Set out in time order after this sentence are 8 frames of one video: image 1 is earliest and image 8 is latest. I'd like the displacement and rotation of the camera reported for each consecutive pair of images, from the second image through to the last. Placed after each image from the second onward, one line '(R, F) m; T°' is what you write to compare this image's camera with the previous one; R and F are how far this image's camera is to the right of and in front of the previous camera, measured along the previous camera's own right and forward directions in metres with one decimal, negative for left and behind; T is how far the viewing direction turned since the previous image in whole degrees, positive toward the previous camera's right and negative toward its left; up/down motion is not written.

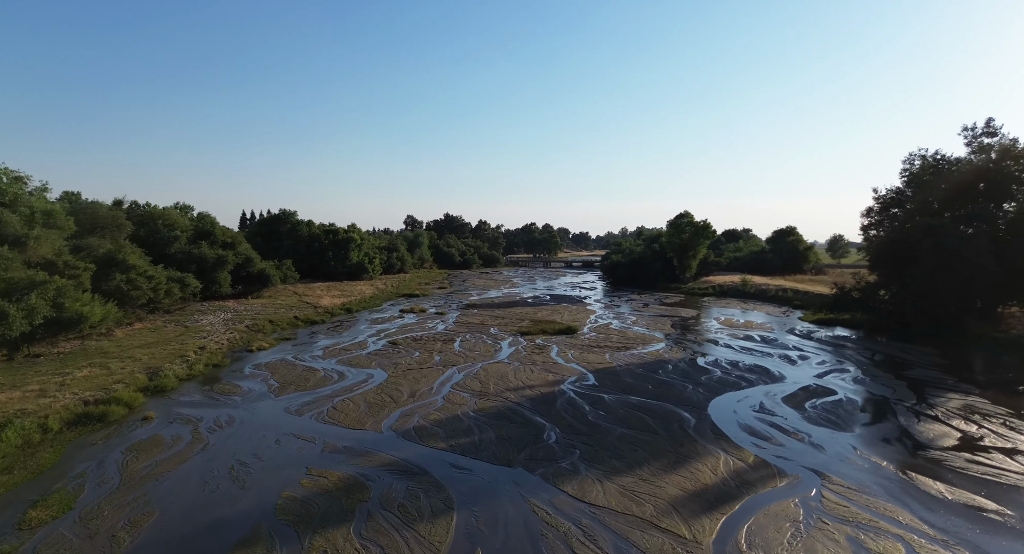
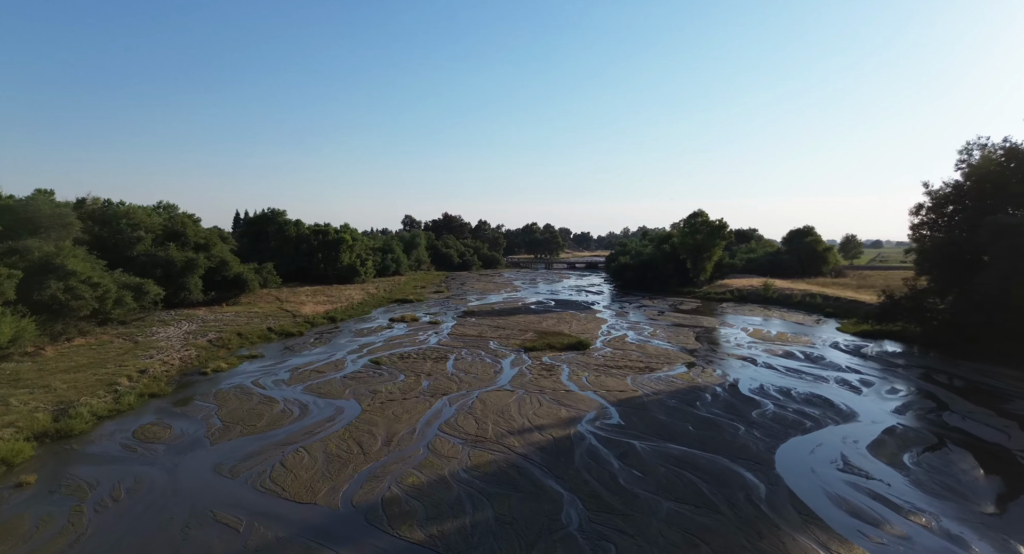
(-0.1, +4.0) m; 0°
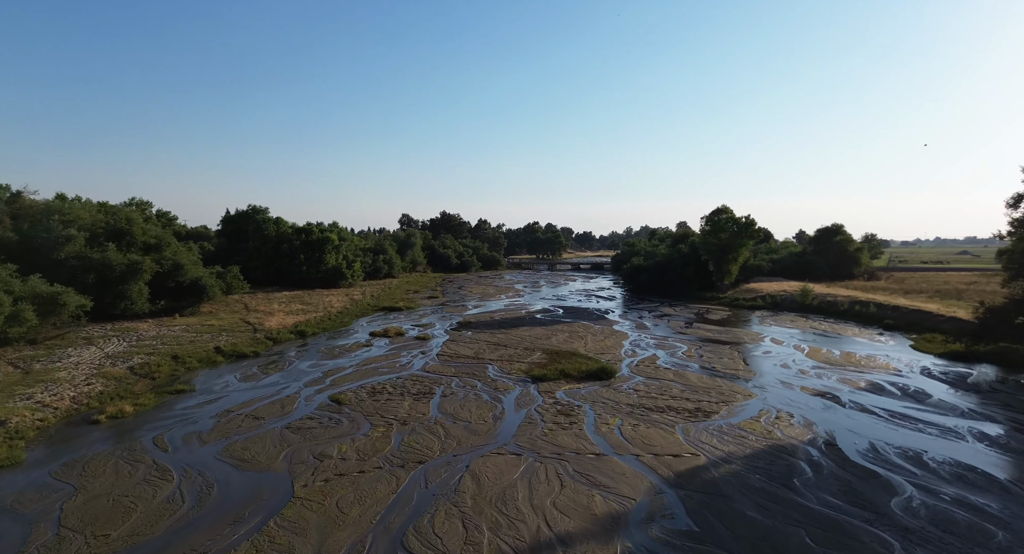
(-0.1, +5.8) m; 0°
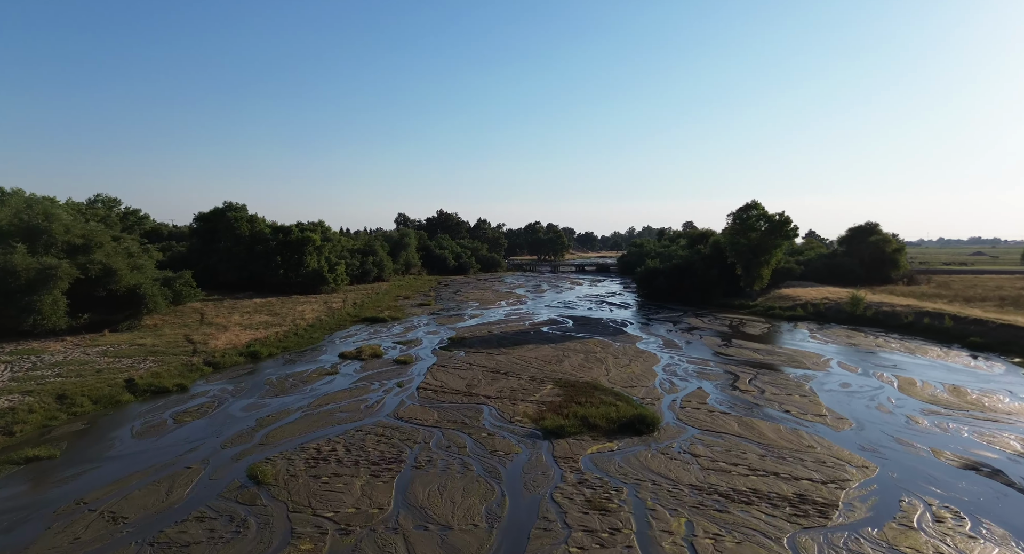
(-0.1, +5.9) m; 0°
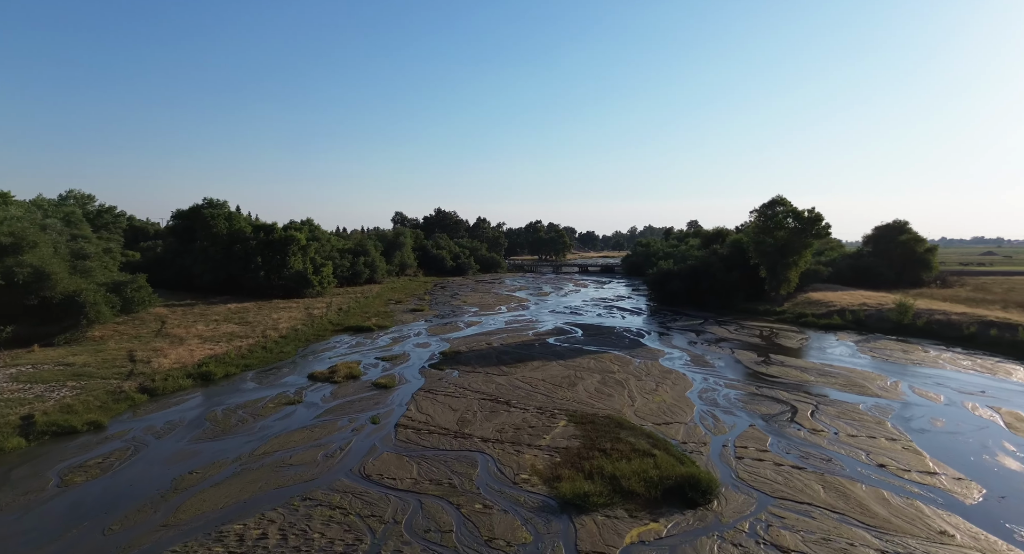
(-0.1, +4.1) m; 0°
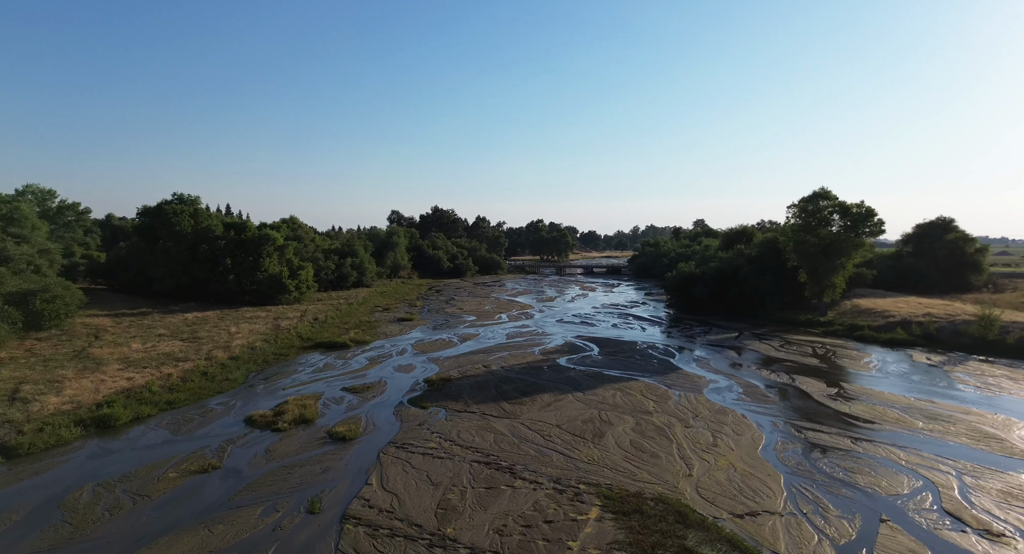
(-0.1, +5.4) m; 0°
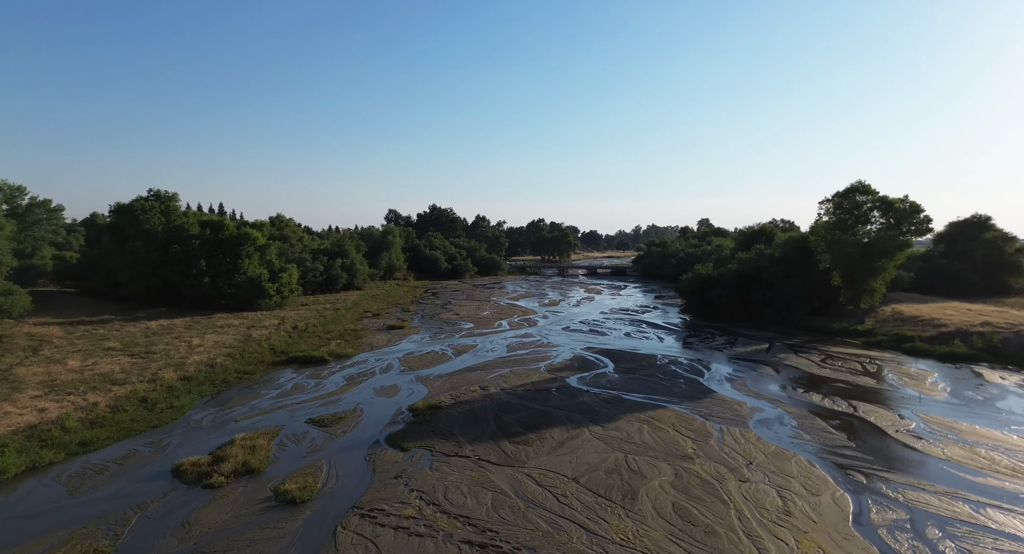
(-0.1, +3.6) m; 0°
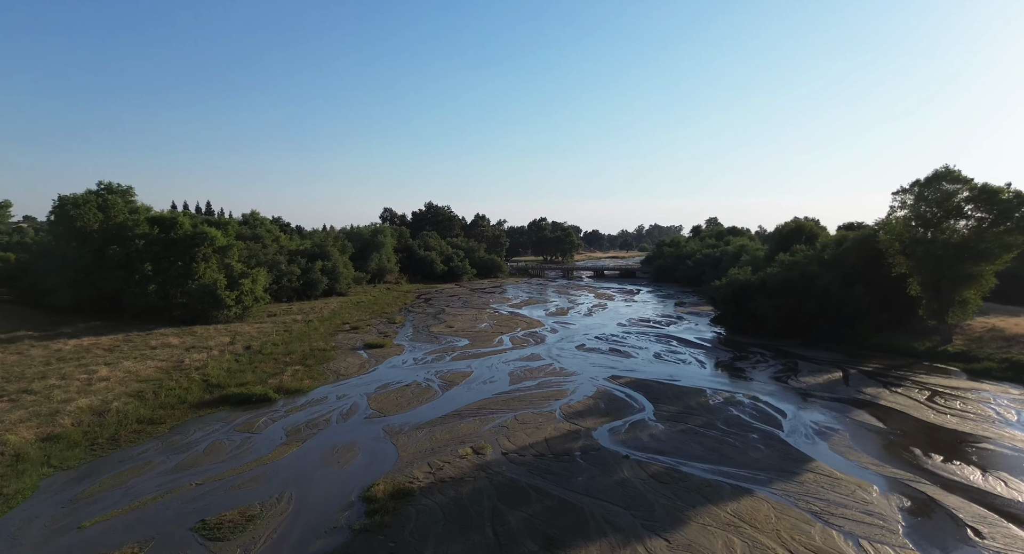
(-0.2, +6.0) m; 0°
